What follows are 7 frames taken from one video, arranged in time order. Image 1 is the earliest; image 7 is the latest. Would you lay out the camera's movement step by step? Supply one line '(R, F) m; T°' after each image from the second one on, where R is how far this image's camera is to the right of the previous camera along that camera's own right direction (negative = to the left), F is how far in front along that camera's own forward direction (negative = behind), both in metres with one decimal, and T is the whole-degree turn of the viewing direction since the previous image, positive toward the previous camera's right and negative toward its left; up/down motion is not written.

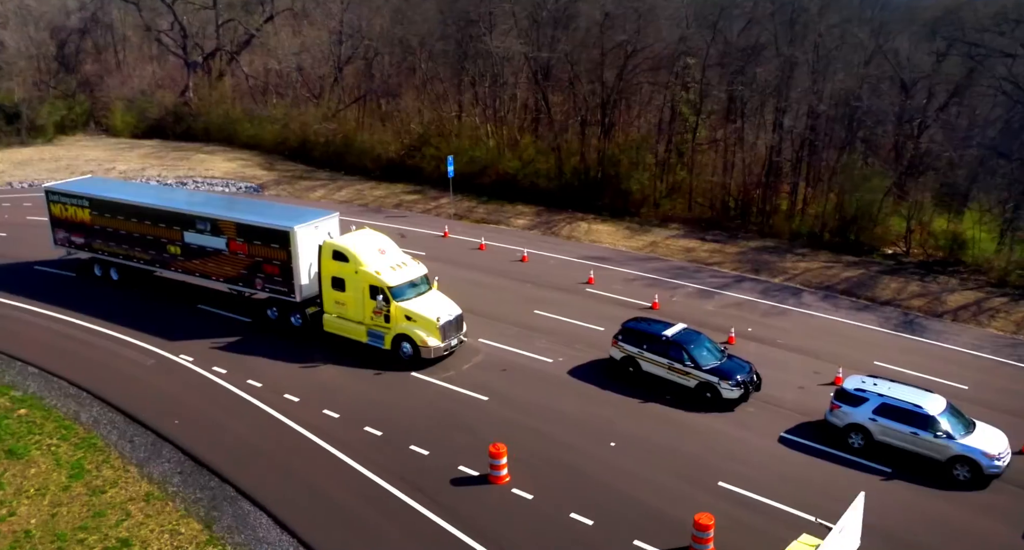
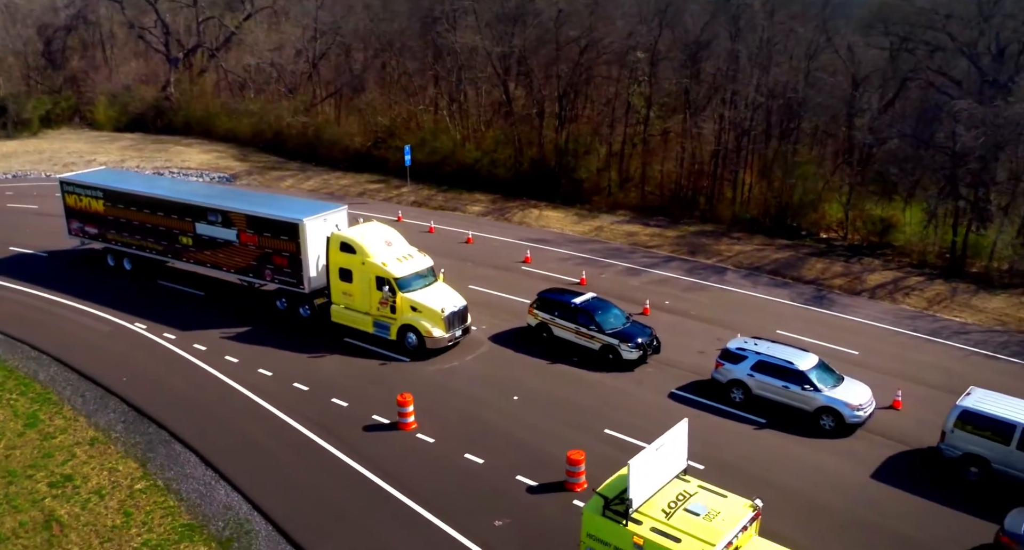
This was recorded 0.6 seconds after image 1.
(+2.0, -1.7) m; 0°
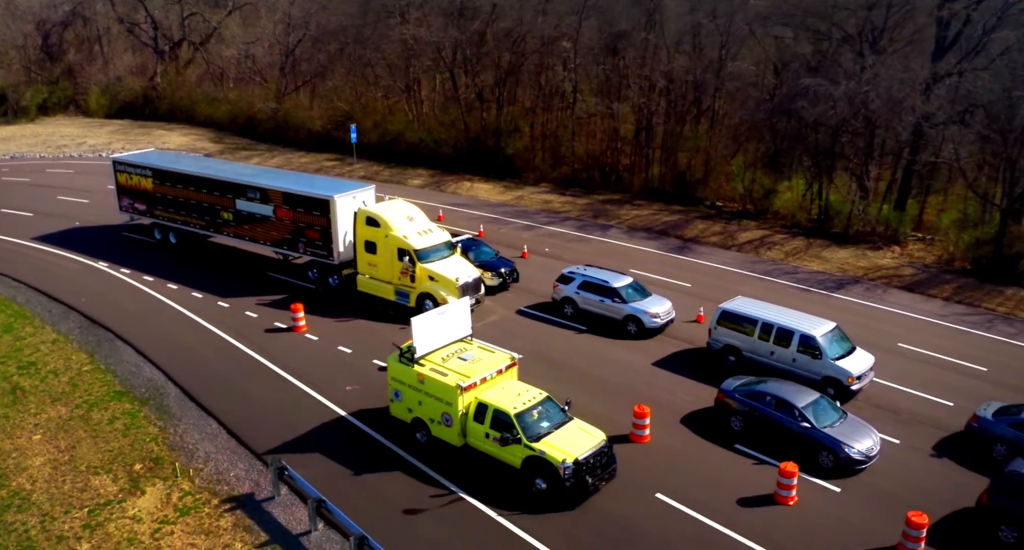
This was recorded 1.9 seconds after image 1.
(+3.8, -4.4) m; -1°
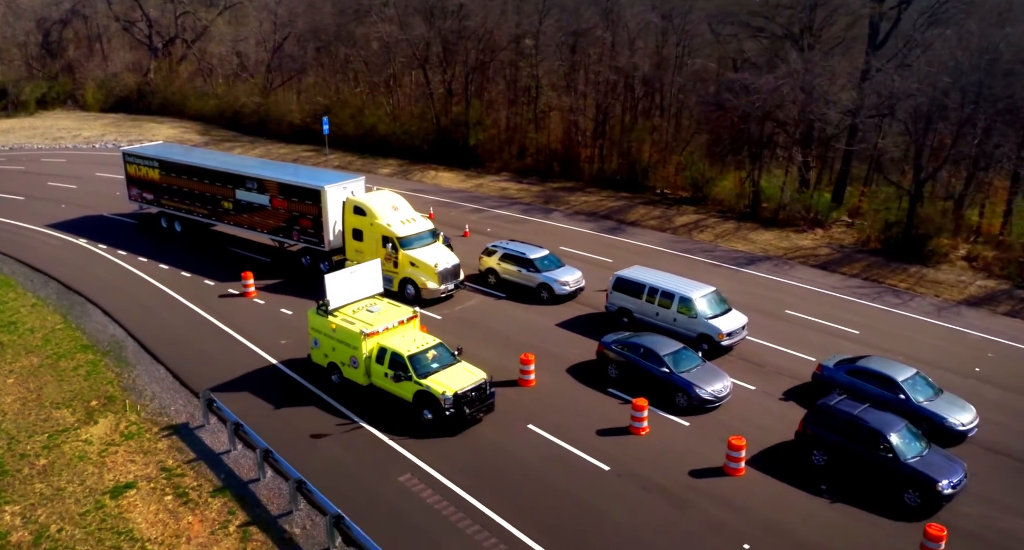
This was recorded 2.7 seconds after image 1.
(+2.5, -2.5) m; -1°
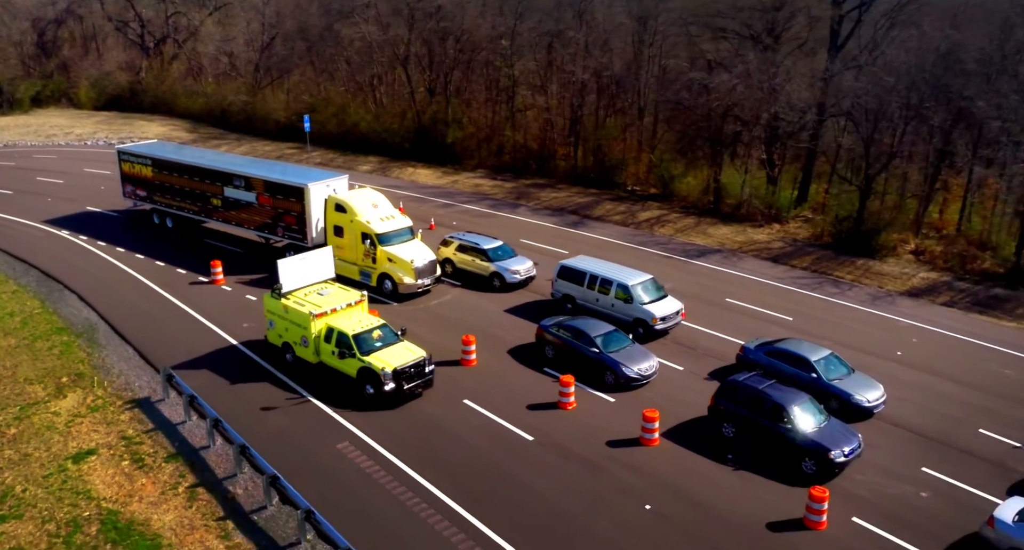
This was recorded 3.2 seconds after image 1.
(+1.6, -1.3) m; 0°
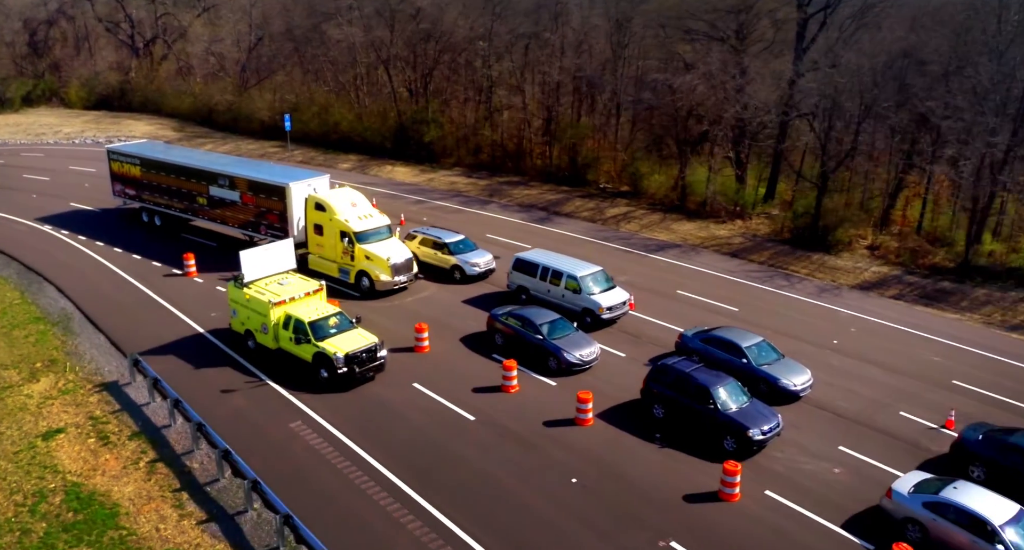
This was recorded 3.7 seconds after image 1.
(+1.3, -1.1) m; 0°
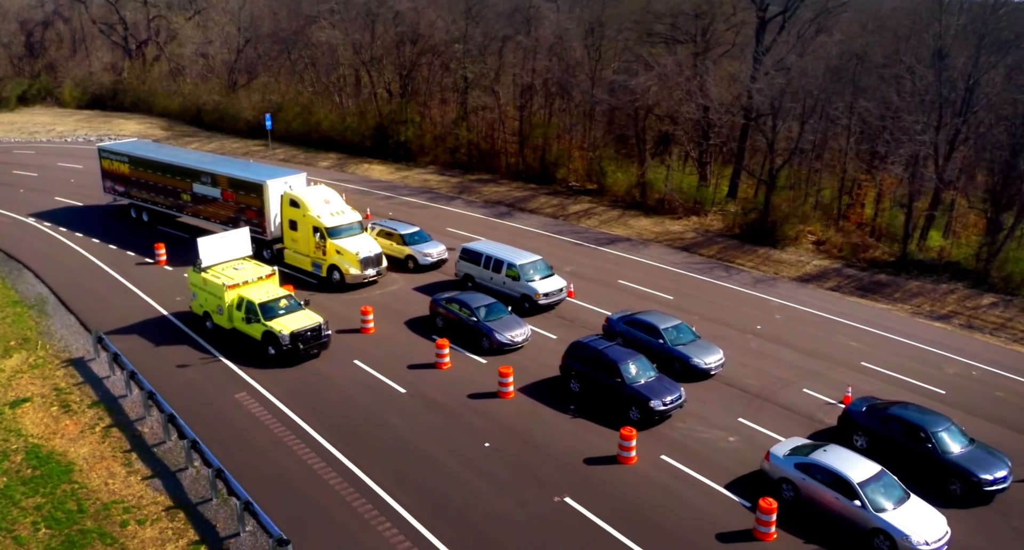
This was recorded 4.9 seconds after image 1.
(+1.9, -1.6) m; 0°
